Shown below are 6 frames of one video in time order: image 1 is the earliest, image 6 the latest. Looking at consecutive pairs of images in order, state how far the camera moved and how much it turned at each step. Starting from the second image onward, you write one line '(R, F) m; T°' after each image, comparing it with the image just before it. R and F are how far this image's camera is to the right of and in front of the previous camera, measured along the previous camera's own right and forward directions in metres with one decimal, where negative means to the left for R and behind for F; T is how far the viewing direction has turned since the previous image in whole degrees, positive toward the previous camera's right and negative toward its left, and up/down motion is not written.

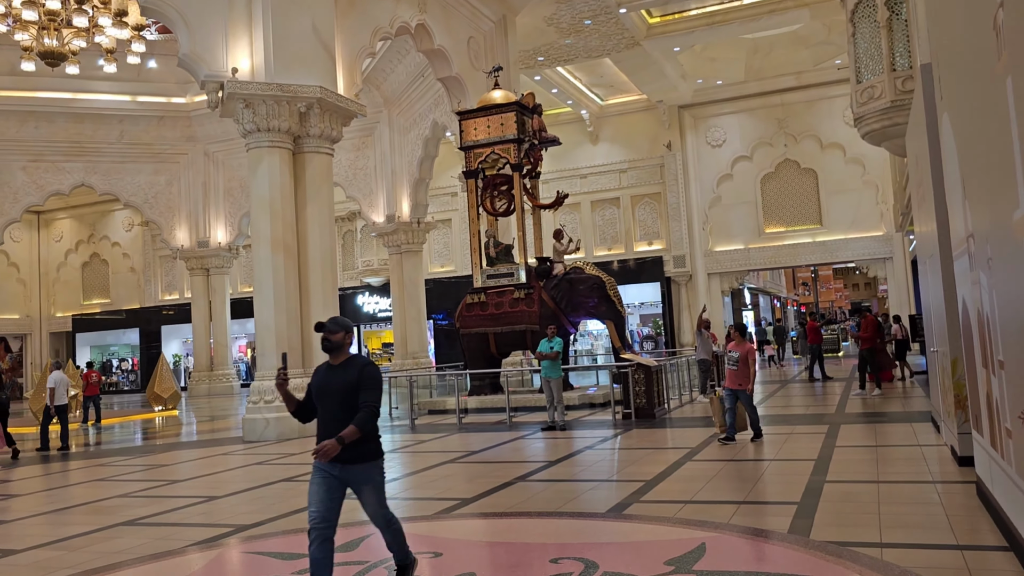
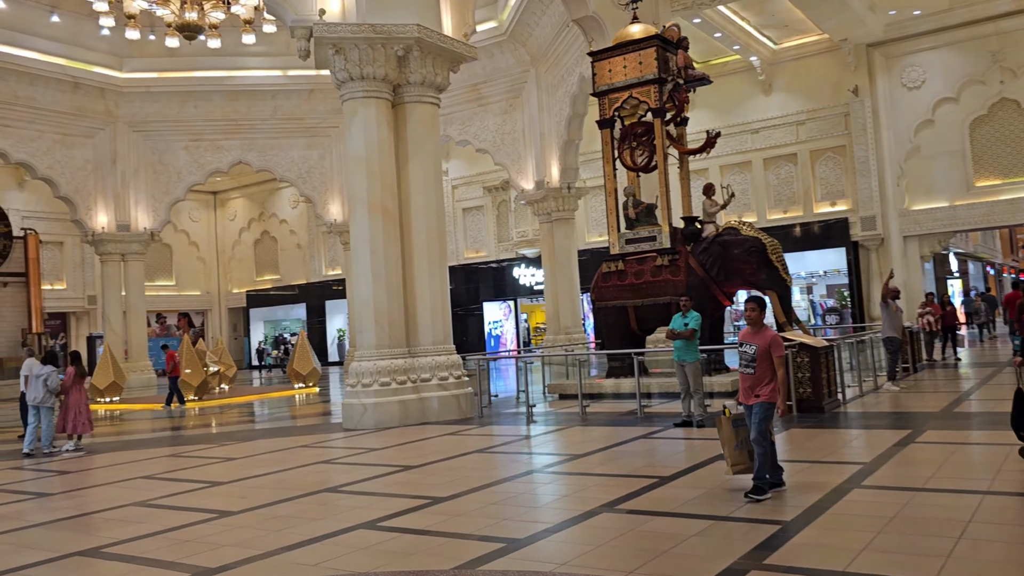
(+0.4, +1.6) m; -12°
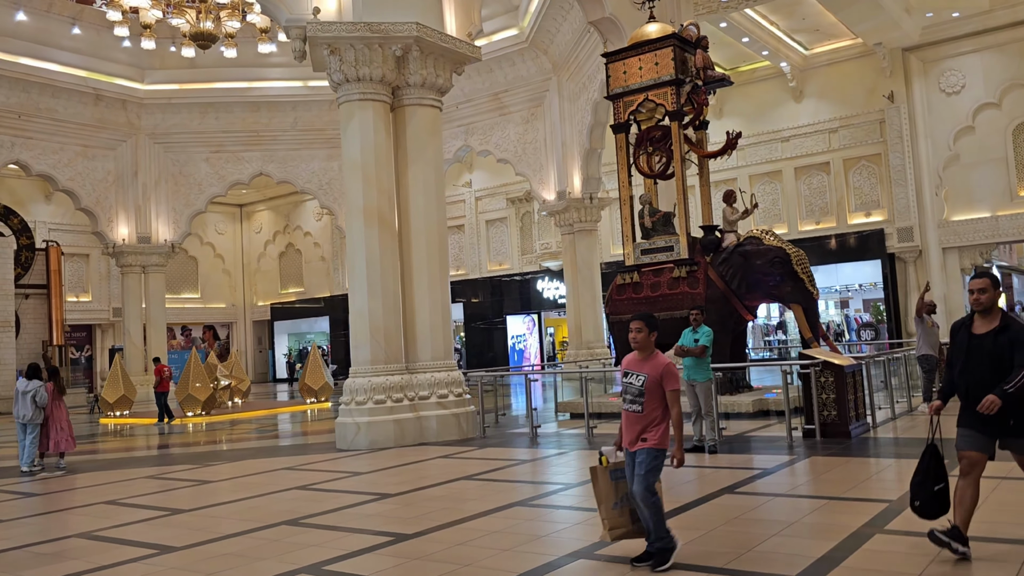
(+0.3, +0.5) m; -2°
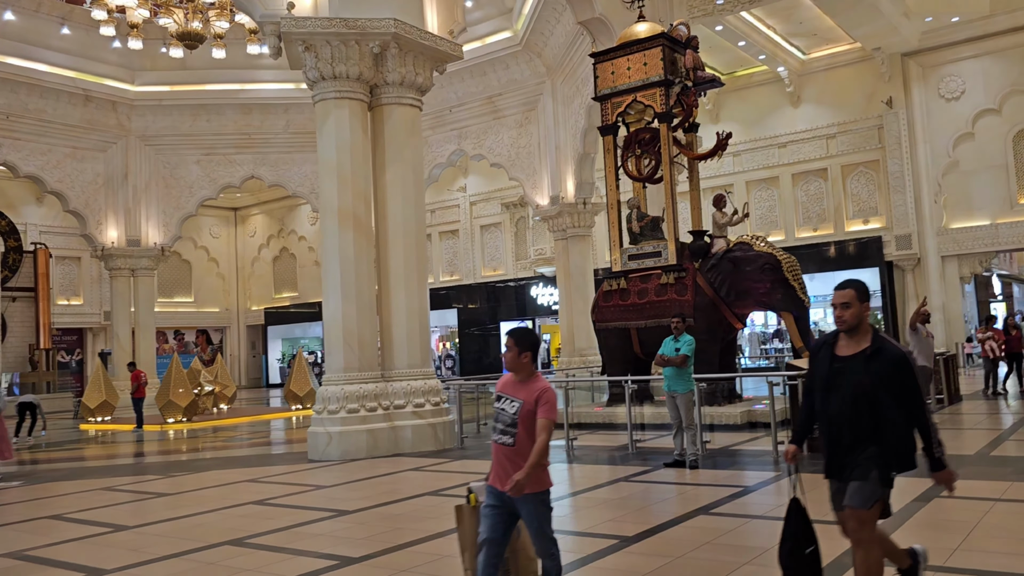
(+0.2, +0.3) m; 0°
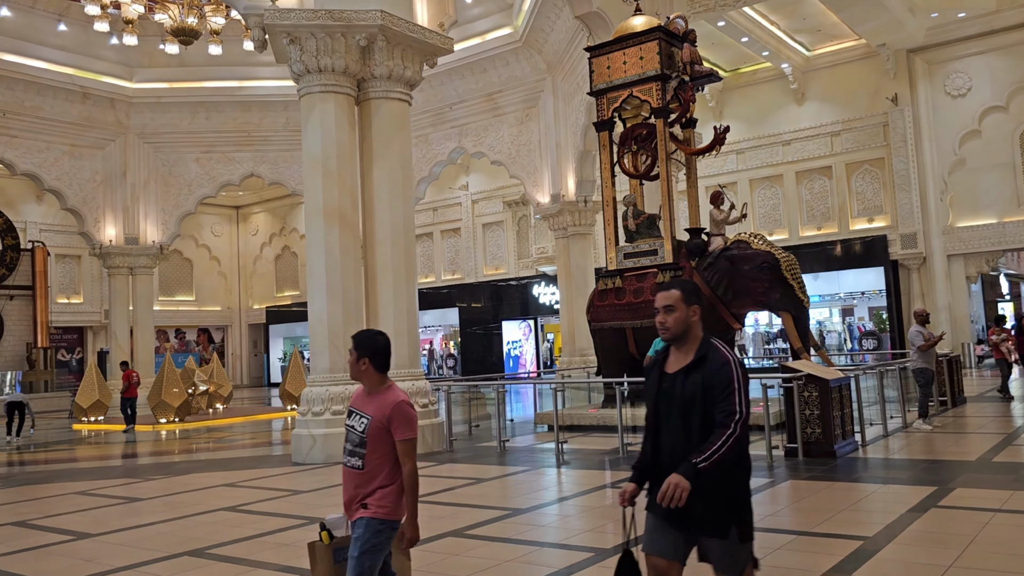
(+0.2, +0.2) m; 0°
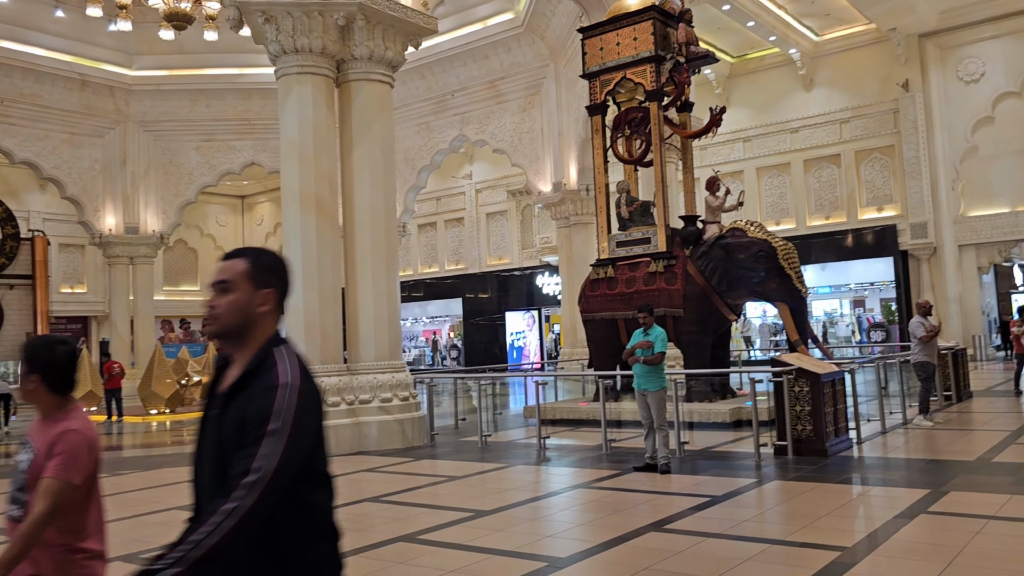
(+0.3, +0.3) m; -1°
